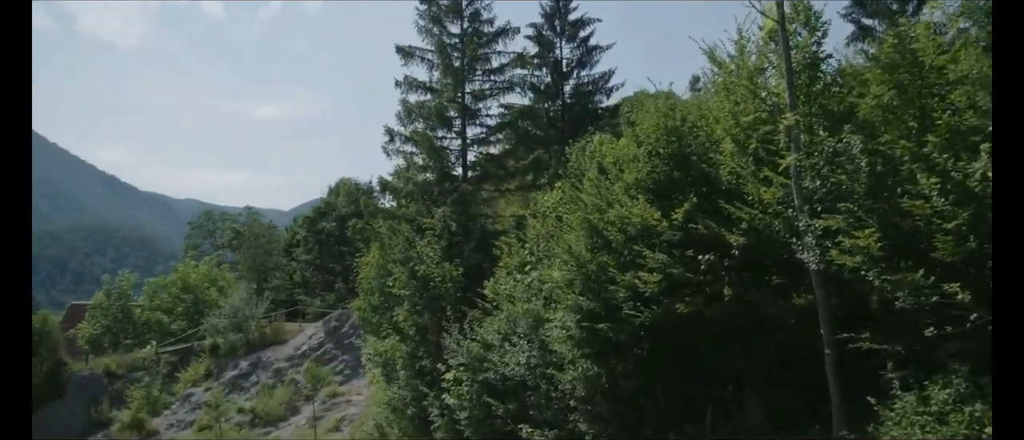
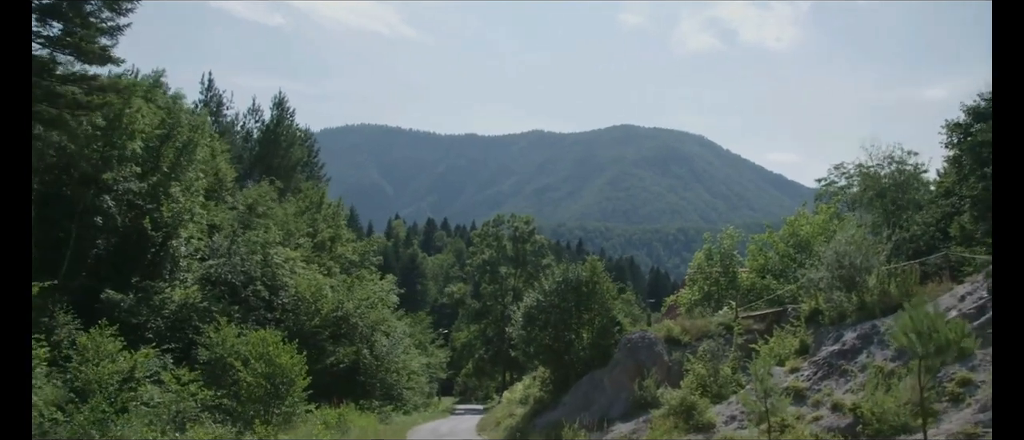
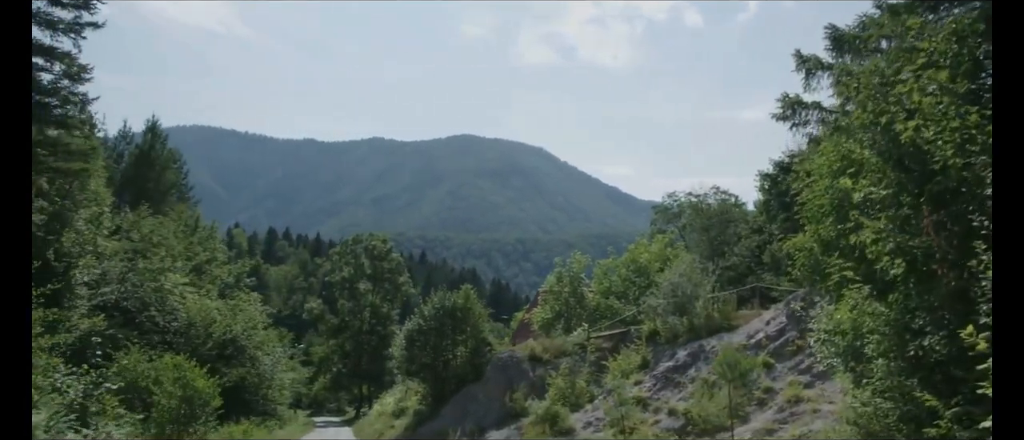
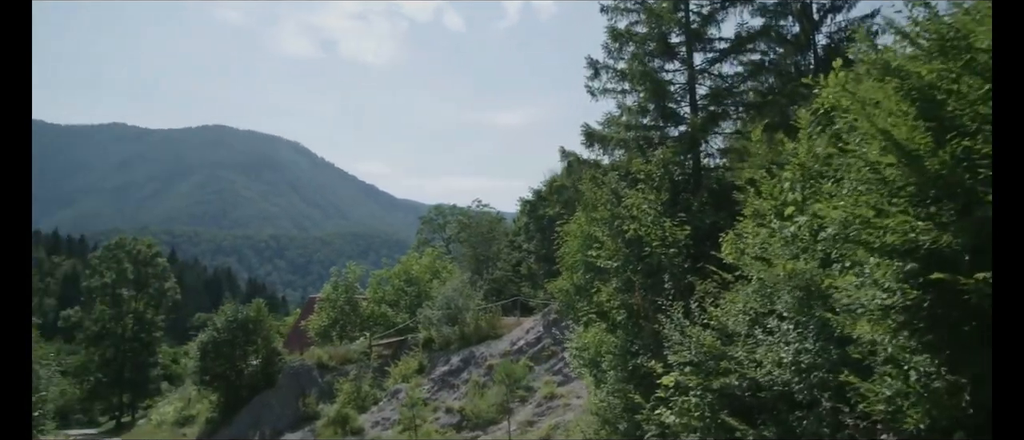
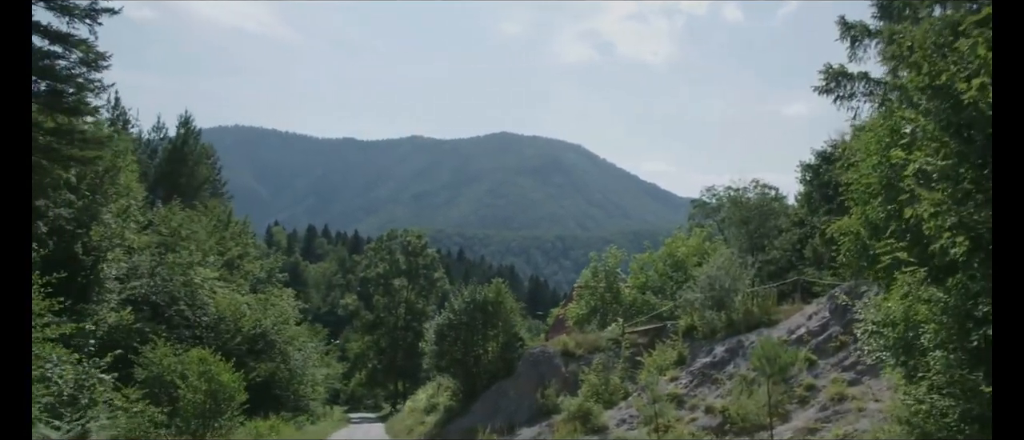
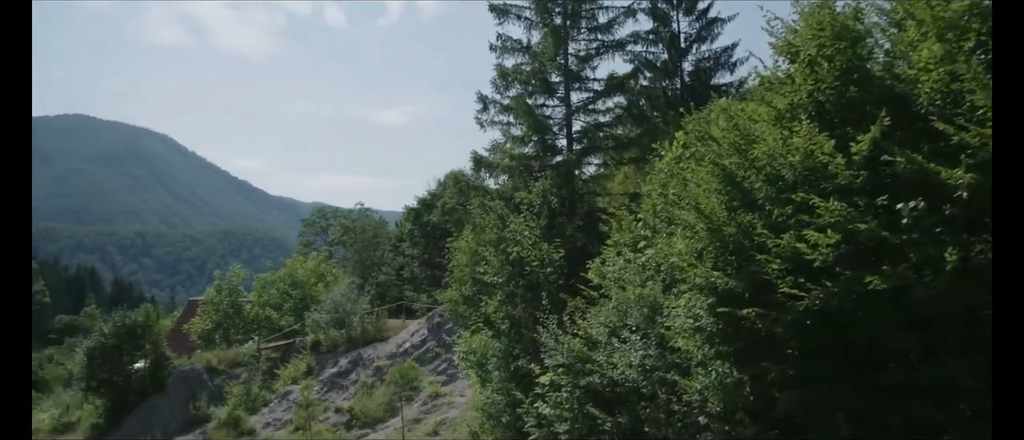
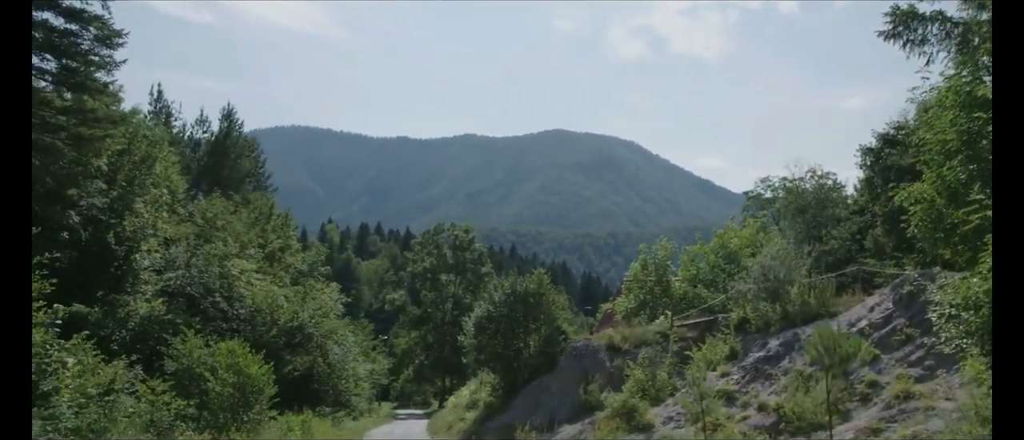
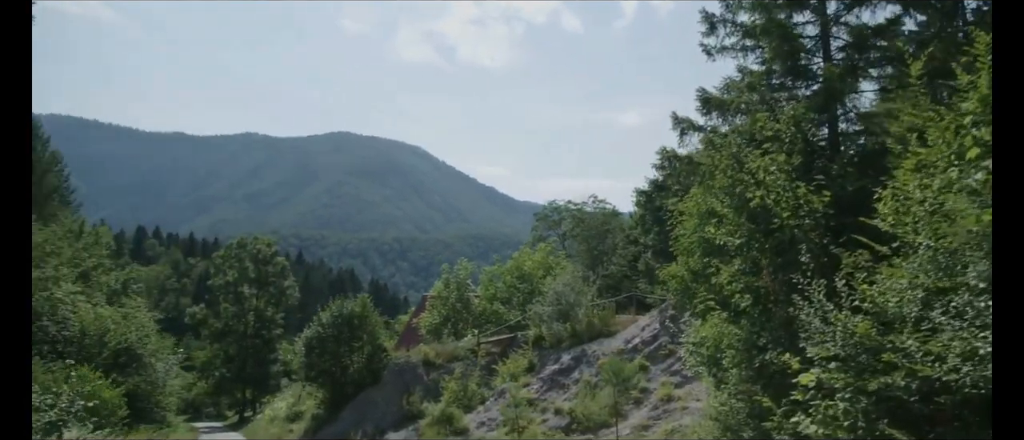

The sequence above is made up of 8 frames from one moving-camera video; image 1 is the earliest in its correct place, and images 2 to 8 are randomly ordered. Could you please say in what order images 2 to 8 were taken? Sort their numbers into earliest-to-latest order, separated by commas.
6, 4, 8, 3, 5, 7, 2
